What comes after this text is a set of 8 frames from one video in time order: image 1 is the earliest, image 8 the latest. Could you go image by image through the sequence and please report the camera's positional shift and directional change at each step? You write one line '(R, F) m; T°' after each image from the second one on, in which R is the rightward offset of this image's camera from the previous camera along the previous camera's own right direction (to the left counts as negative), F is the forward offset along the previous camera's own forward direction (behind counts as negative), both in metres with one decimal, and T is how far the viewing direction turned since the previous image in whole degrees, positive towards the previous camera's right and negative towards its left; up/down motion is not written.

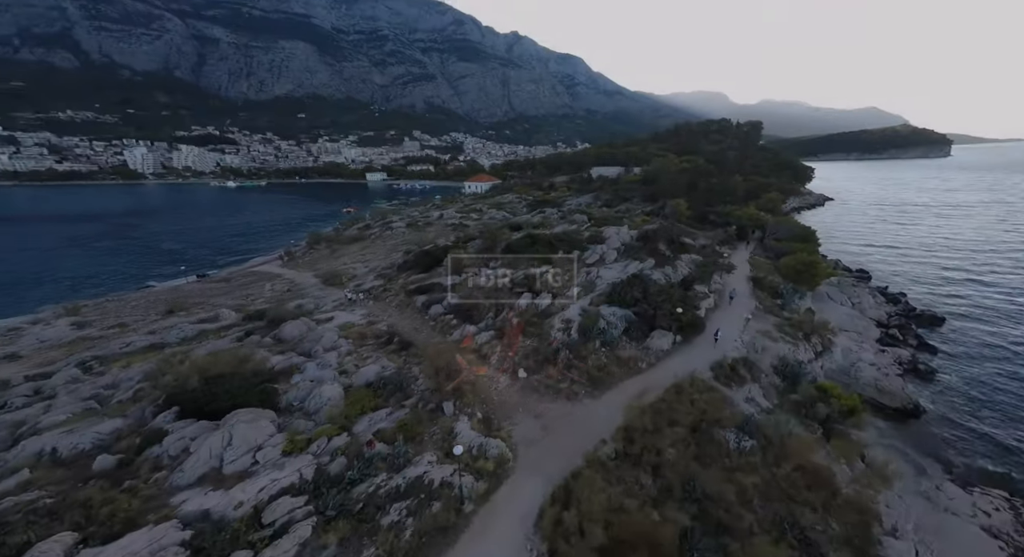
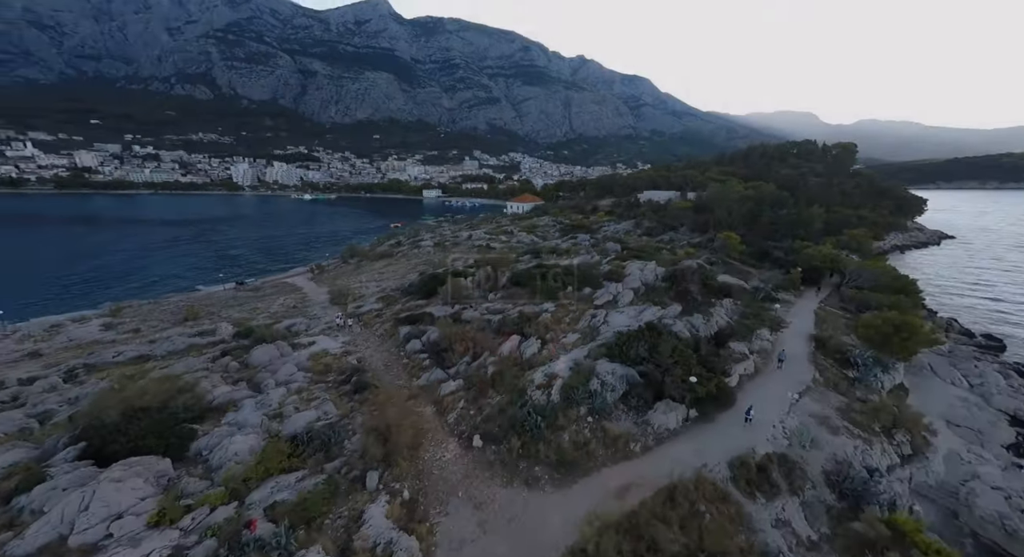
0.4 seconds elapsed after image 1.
(+1.7, +2.0) m; -8°
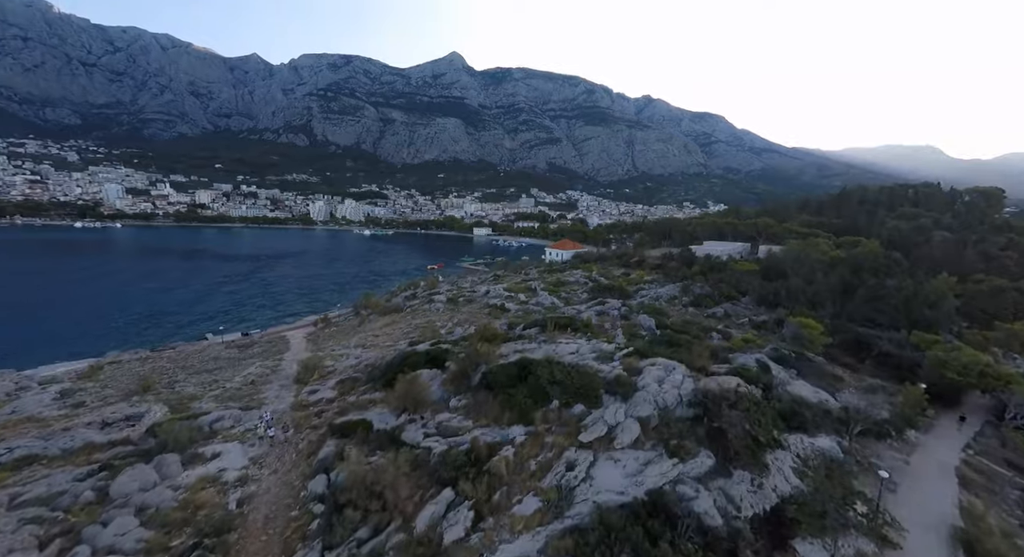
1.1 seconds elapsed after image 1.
(+1.9, +3.6) m; -8°
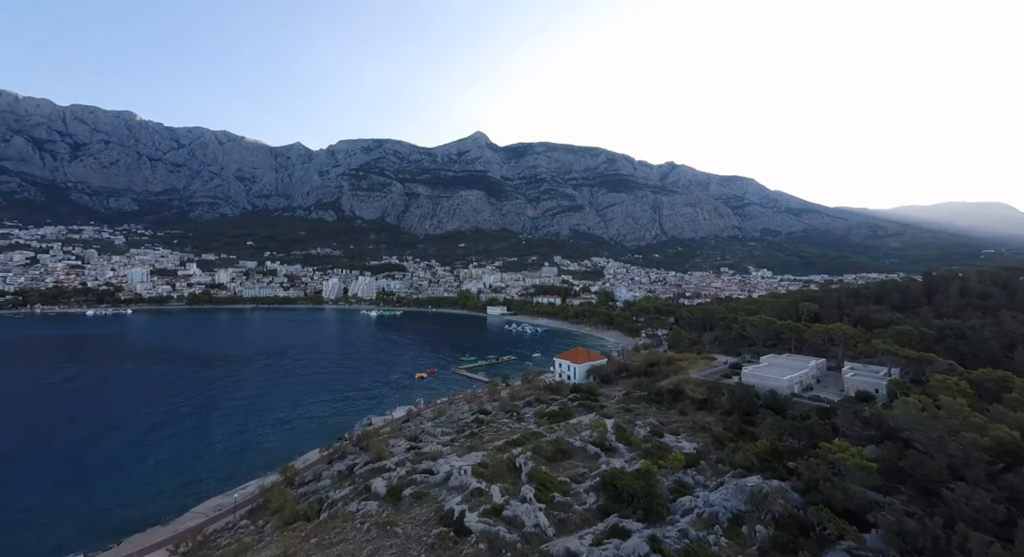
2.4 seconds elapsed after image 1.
(+2.1, +7.2) m; -4°
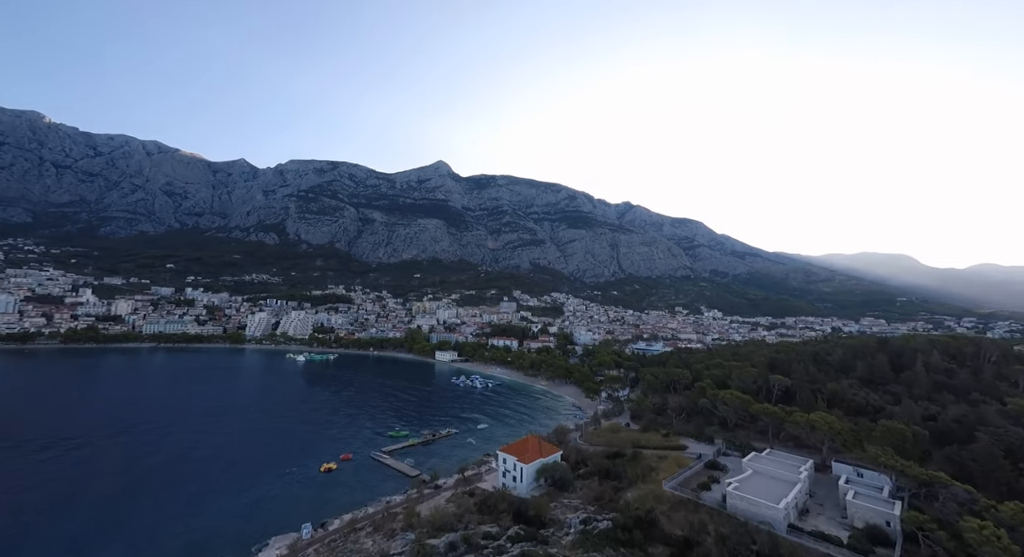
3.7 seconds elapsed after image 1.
(+1.3, +6.1) m; +5°
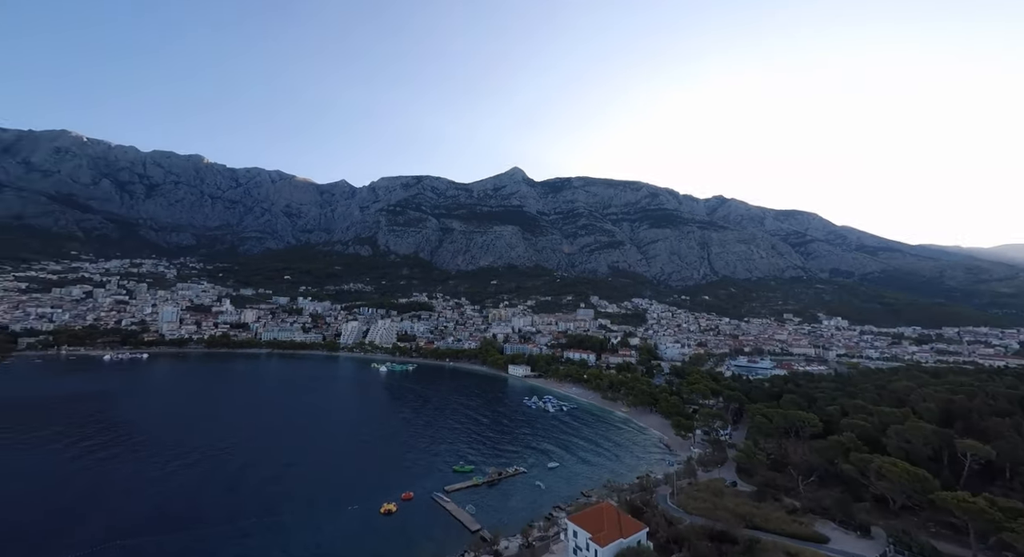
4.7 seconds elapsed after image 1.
(+1.2, +9.6) m; -10°
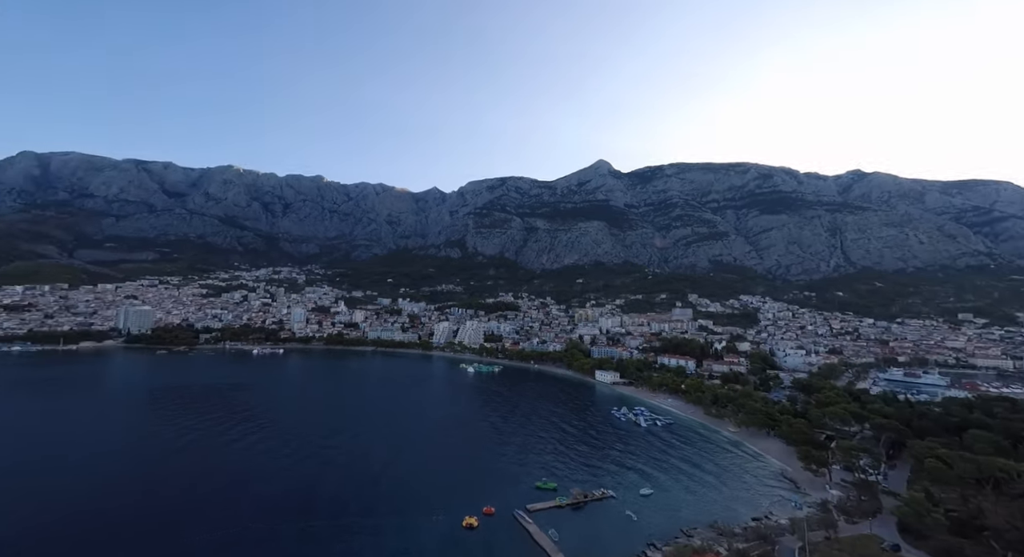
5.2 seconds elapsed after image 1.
(+1.2, +12.3) m; -11°
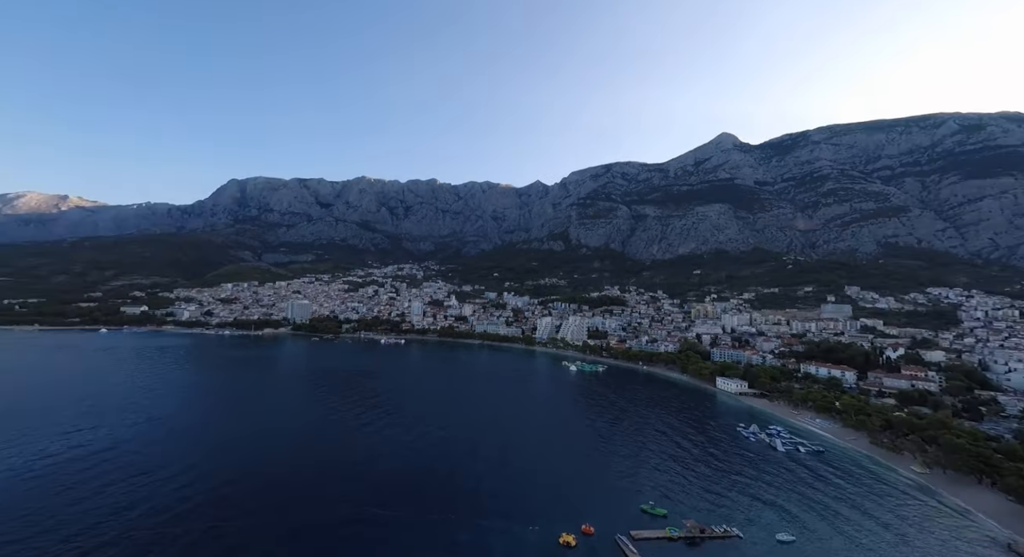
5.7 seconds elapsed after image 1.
(+0.6, +16.1) m; -13°
